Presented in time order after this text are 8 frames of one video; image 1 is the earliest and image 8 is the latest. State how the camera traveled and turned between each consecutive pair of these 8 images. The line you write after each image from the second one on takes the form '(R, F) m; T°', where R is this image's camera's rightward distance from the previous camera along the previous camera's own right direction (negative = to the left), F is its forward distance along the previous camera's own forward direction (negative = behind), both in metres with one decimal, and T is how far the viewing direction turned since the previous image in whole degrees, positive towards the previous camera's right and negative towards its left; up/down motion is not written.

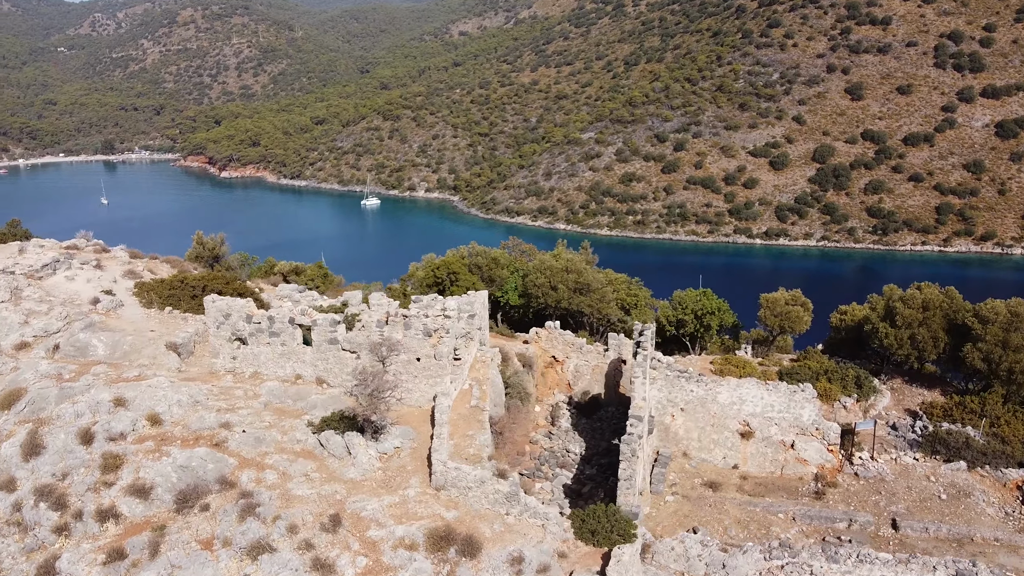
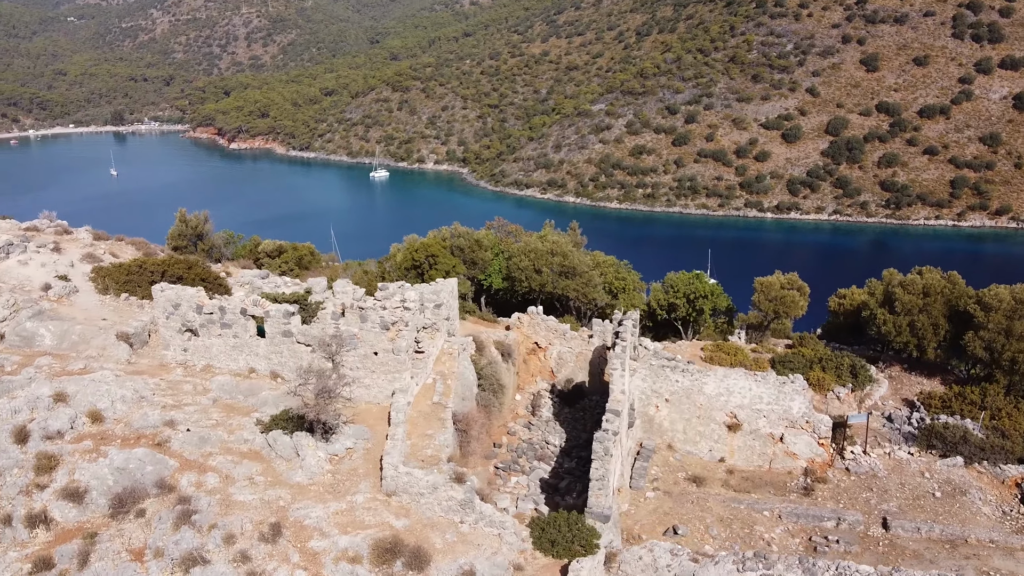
(+0.8, +0.9) m; -1°
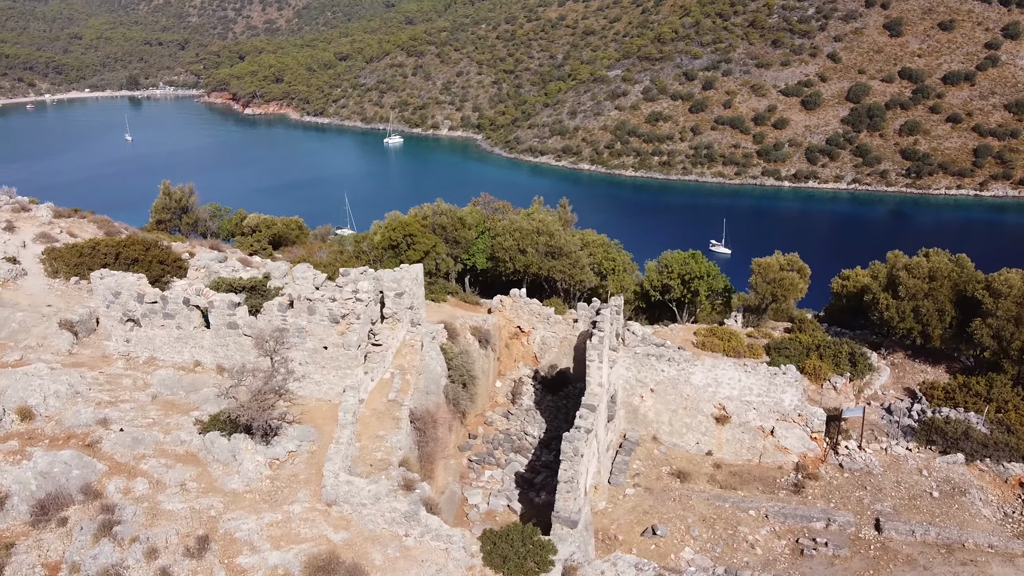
(+0.8, +1.0) m; -1°
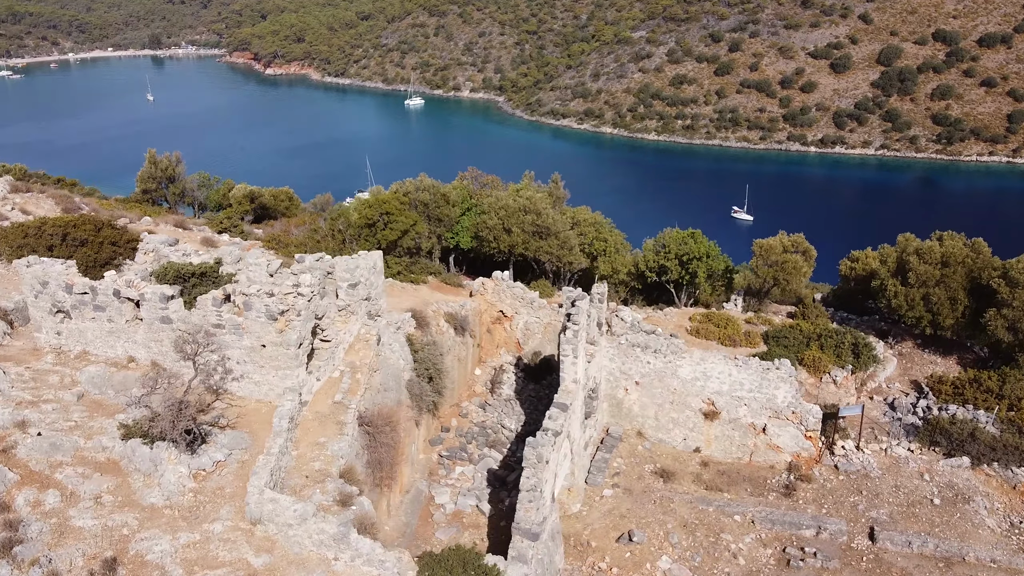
(+0.9, +1.2) m; -1°
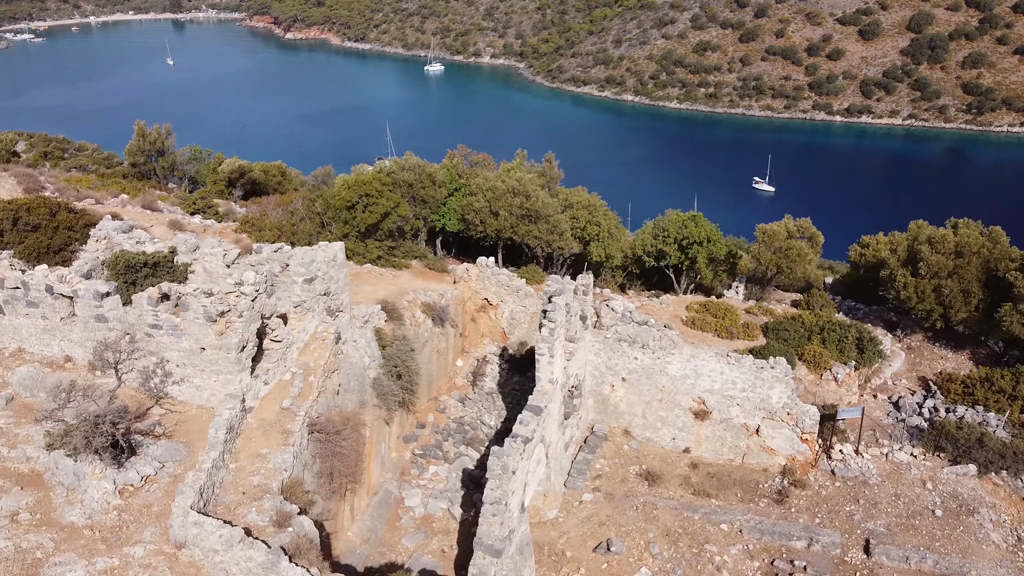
(+0.8, +1.0) m; -1°
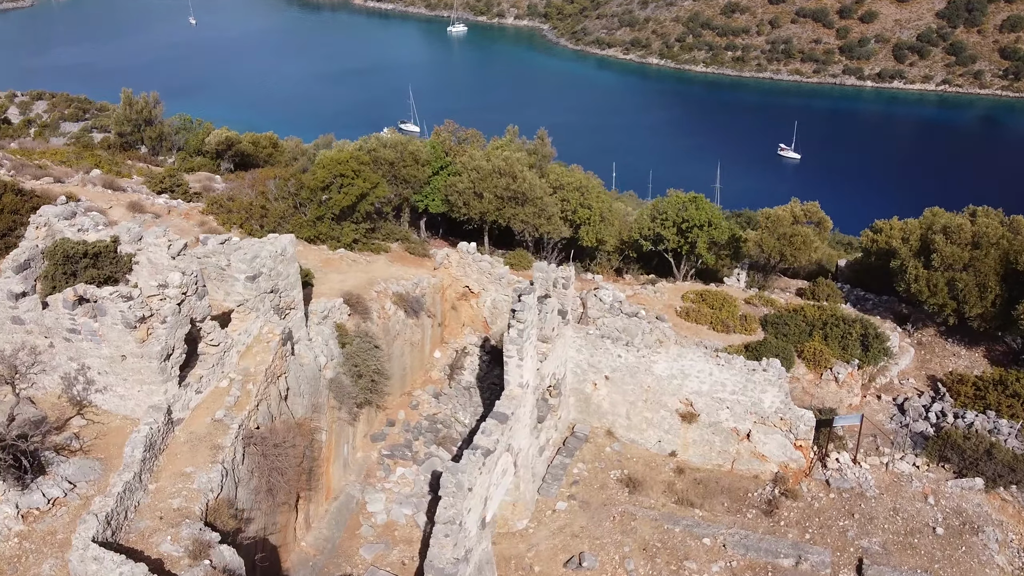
(+0.9, +1.1) m; -2°
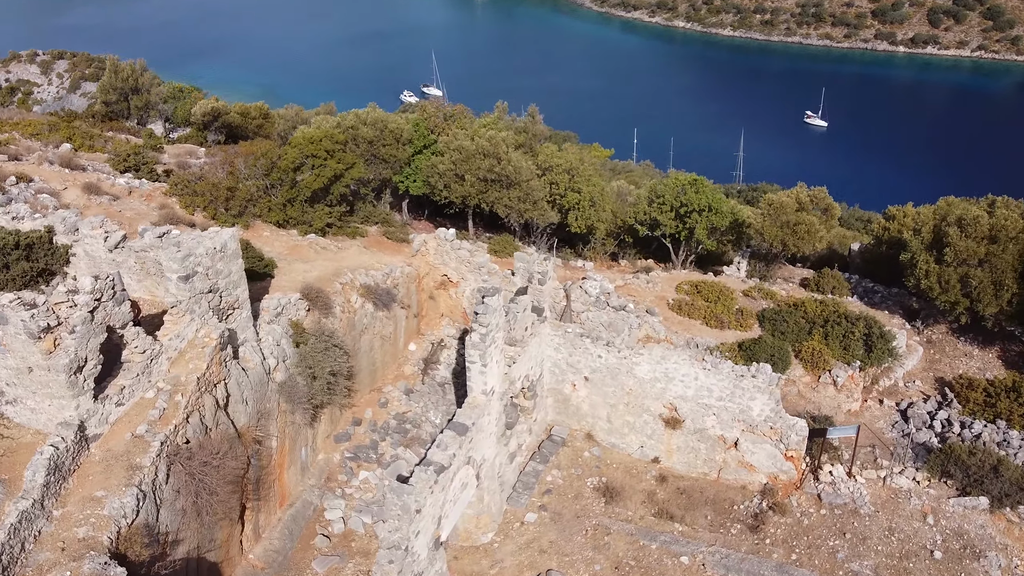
(+0.8, +1.1) m; -1°
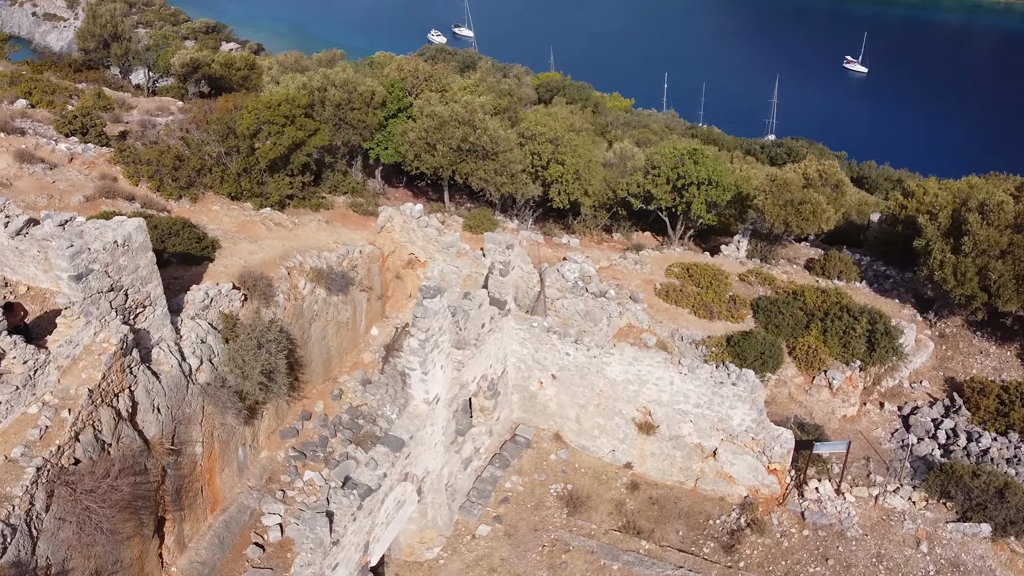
(+1.1, +1.4) m; -2°
